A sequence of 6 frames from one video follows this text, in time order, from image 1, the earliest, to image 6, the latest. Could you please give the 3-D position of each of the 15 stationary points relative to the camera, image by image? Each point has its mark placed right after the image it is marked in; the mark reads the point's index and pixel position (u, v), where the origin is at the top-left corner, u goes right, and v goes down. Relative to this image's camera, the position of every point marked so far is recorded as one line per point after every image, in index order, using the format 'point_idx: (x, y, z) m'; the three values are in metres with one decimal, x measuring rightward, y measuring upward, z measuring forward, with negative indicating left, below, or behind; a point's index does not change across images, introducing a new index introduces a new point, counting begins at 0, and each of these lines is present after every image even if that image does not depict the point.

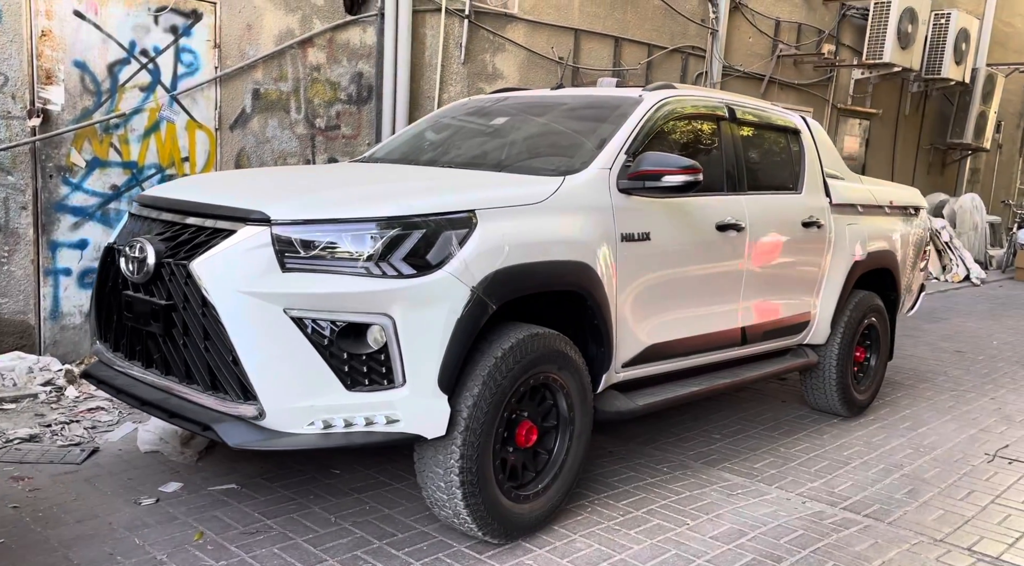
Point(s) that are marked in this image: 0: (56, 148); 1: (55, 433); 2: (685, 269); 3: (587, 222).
0: (-2.8, +0.8, +6.1) m
1: (-2.4, -0.8, +5.1) m
2: (+0.9, +0.1, +5.1) m
3: (+0.3, +0.3, +4.4) m
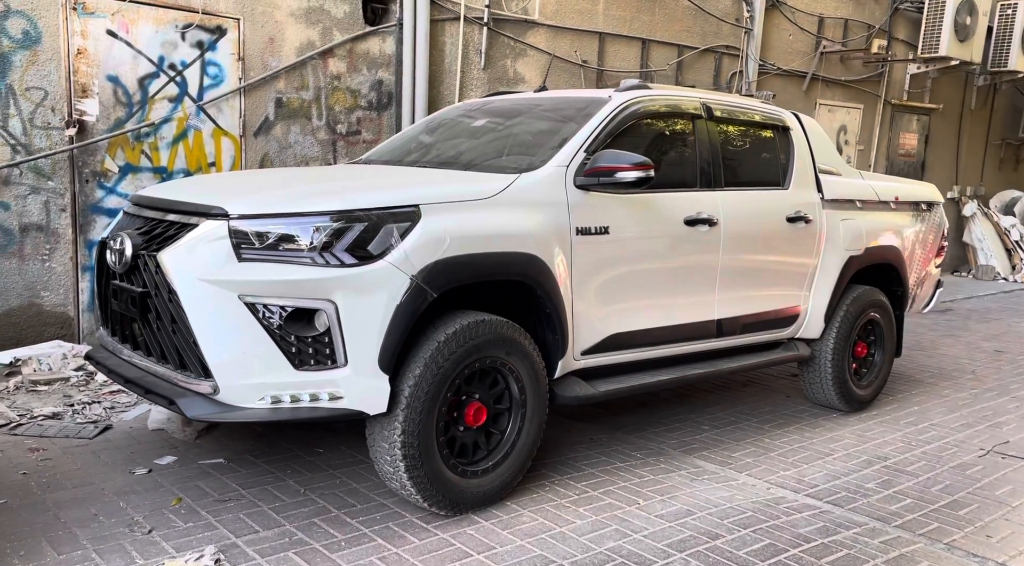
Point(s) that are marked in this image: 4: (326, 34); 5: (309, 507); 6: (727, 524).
0: (-2.9, +0.9, +6.7) m
1: (-2.5, -0.7, +5.6) m
2: (+0.7, +0.1, +5.3) m
3: (+0.1, +0.3, +4.7) m
4: (-1.5, +2.0, +7.7) m
5: (-0.9, -1.0, +4.5) m
6: (+1.0, -1.1, +4.6) m
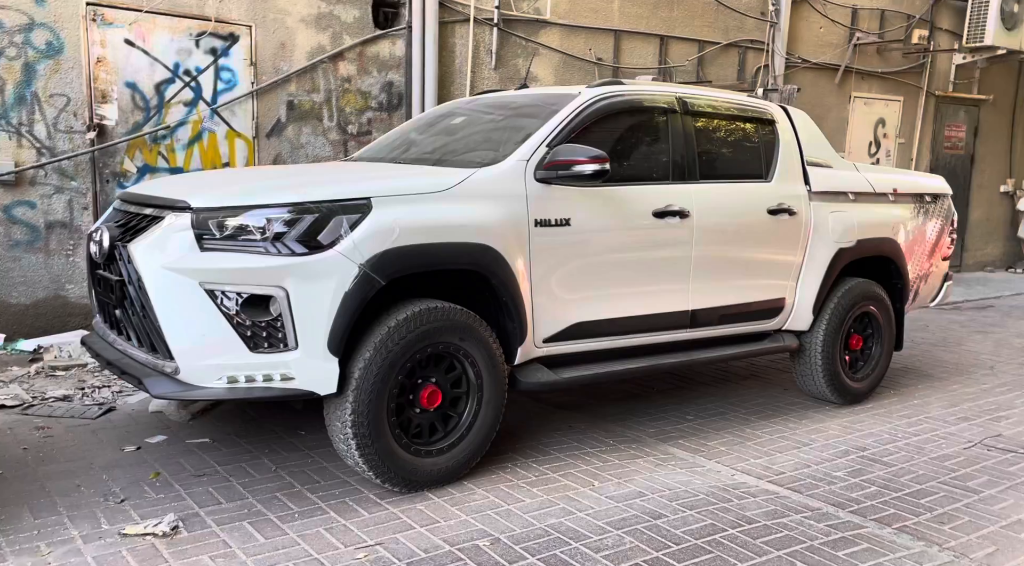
0: (-2.9, +0.9, +7.2) m
1: (-2.6, -0.7, +6.1) m
2: (+0.6, +0.2, +5.5) m
3: (-0.1, +0.4, +4.9) m
4: (-1.4, +2.0, +8.0) m
5: (-1.2, -1.0, +4.8) m
6: (+0.8, -1.1, +4.8) m
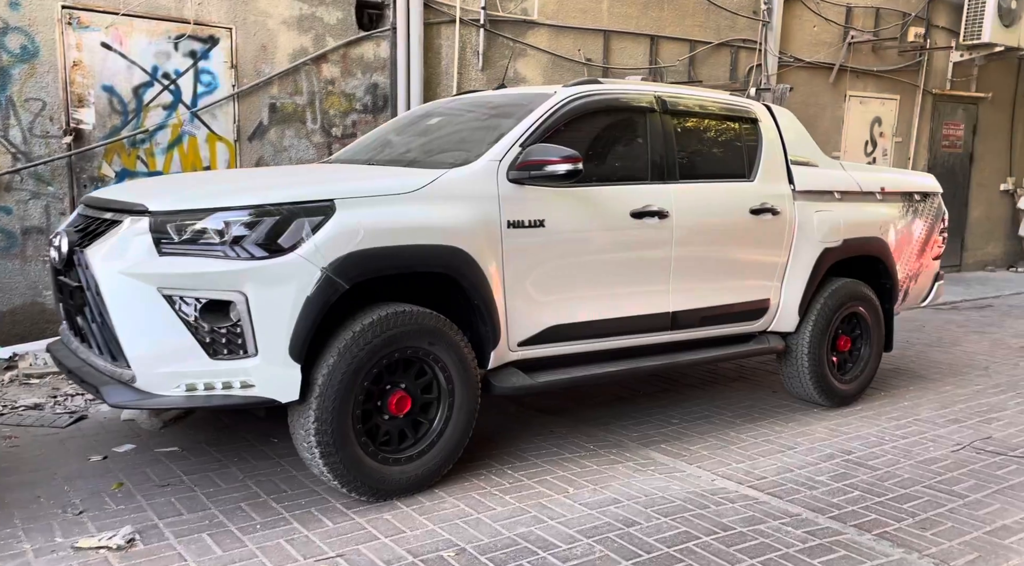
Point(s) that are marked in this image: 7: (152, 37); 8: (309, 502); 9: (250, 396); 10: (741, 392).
0: (-3.1, +0.9, +7.1) m
1: (-2.8, -0.7, +6.0) m
2: (+0.4, +0.1, +5.3) m
3: (-0.2, +0.4, +4.8) m
4: (-1.6, +2.0, +7.9) m
5: (-1.3, -1.0, +4.7) m
6: (+0.7, -1.1, +4.7) m
7: (-2.6, +1.8, +7.2) m
8: (-1.0, -1.0, +4.6) m
9: (-1.1, -0.5, +4.3) m
10: (+1.7, -0.8, +7.2) m
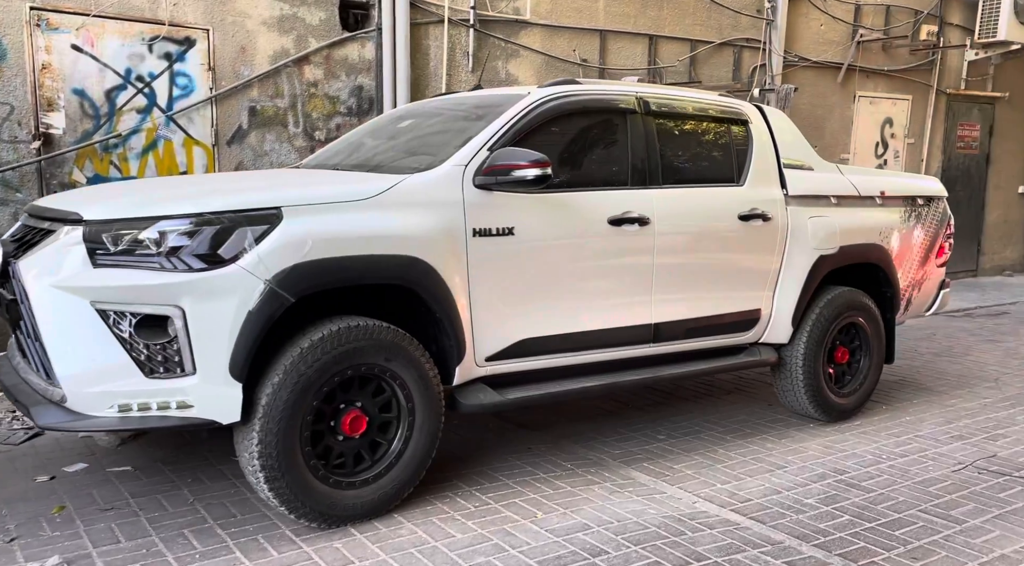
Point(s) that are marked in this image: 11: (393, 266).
0: (-3.2, +0.8, +6.9) m
1: (-2.9, -0.8, +5.8) m
2: (+0.3, +0.1, +5.1) m
3: (-0.4, +0.3, +4.6) m
4: (-1.7, +1.9, +7.7) m
5: (-1.5, -1.1, +4.5) m
6: (+0.5, -1.2, +4.4) m
7: (-2.8, +1.7, +7.0) m
8: (-1.1, -1.1, +4.4) m
9: (-1.3, -0.6, +4.1) m
10: (+1.6, -0.9, +6.9) m
11: (-0.5, +0.1, +4.4) m
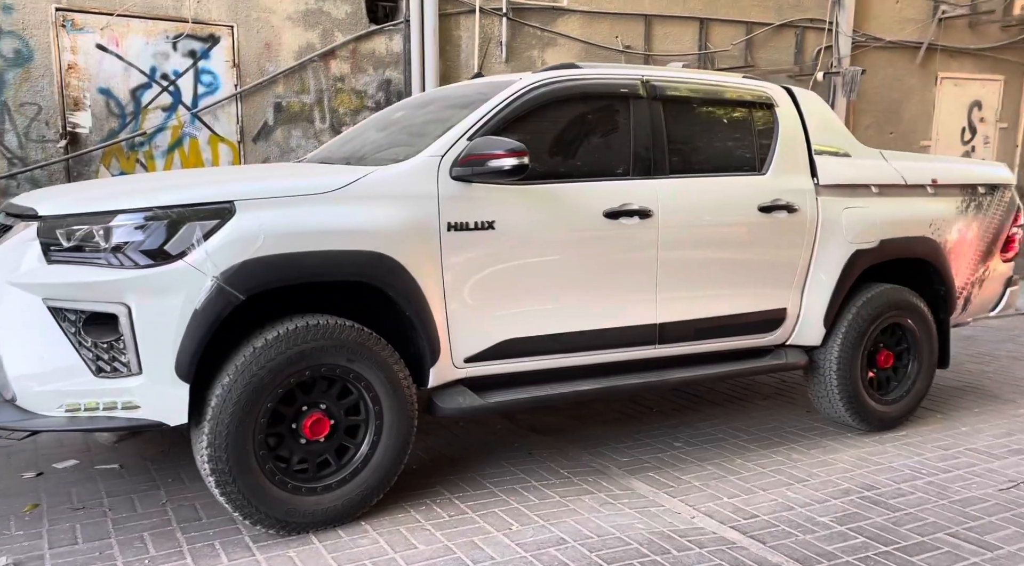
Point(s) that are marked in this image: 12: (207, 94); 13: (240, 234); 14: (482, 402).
0: (-3.0, +0.8, +7.0) m
1: (-2.9, -0.8, +5.8) m
2: (+0.2, +0.1, +4.8) m
3: (-0.5, +0.3, +4.4) m
4: (-1.4, +1.9, +7.6) m
5: (-1.6, -1.0, +4.4) m
6: (+0.3, -1.1, +4.1) m
7: (-2.6, +1.8, +7.0) m
8: (-1.3, -1.1, +4.2) m
9: (-1.5, -0.5, +3.9) m
10: (+1.7, -0.8, +6.4) m
11: (-0.7, +0.1, +4.2) m
12: (-2.3, +1.4, +7.3) m
13: (-1.1, +0.2, +4.0) m
14: (-0.1, -0.6, +4.6) m
